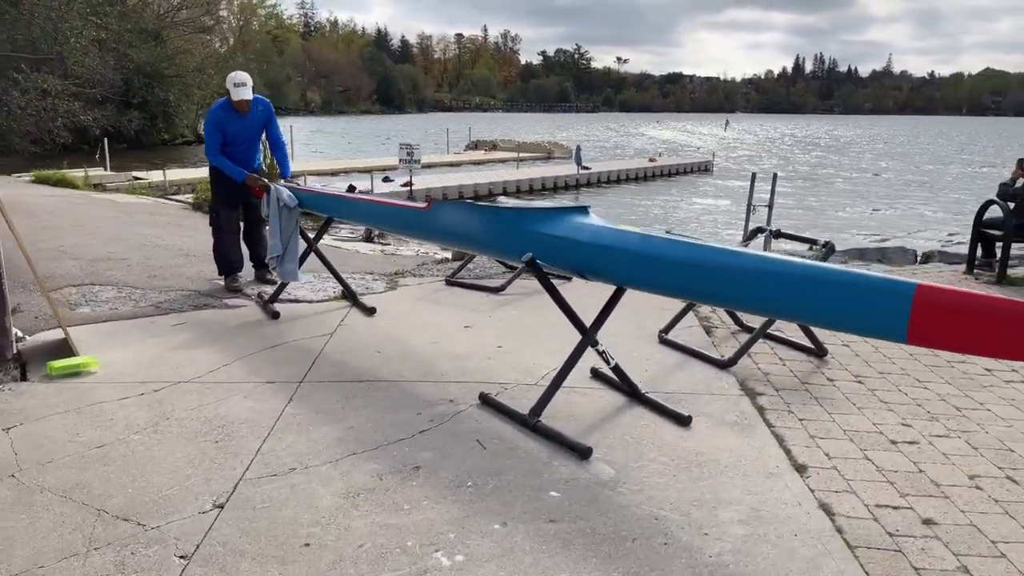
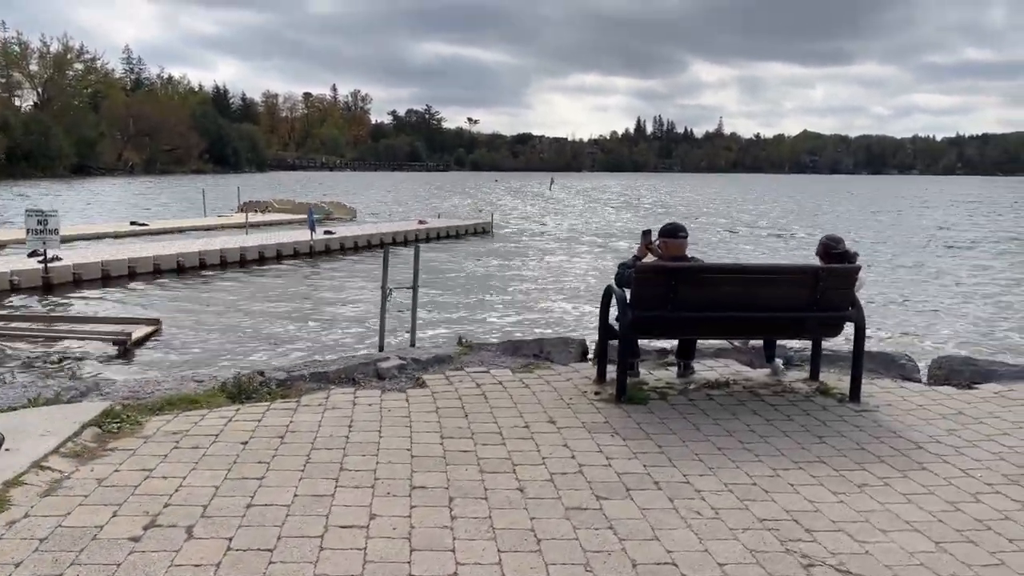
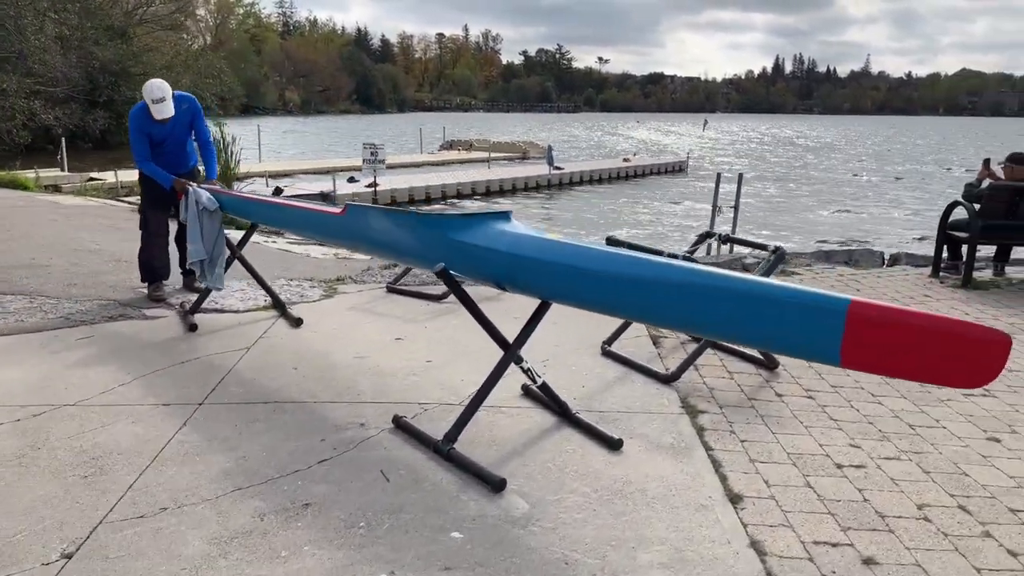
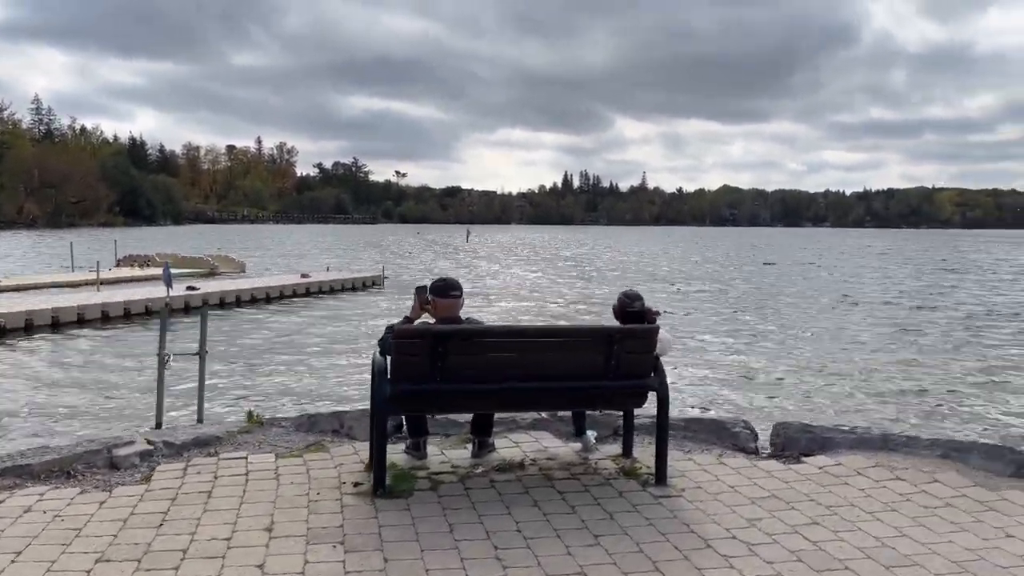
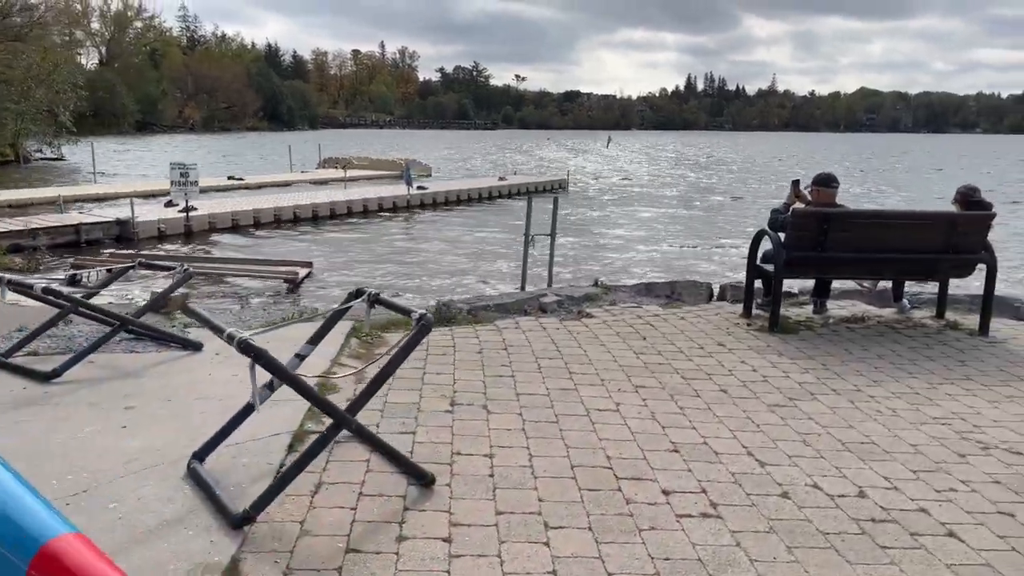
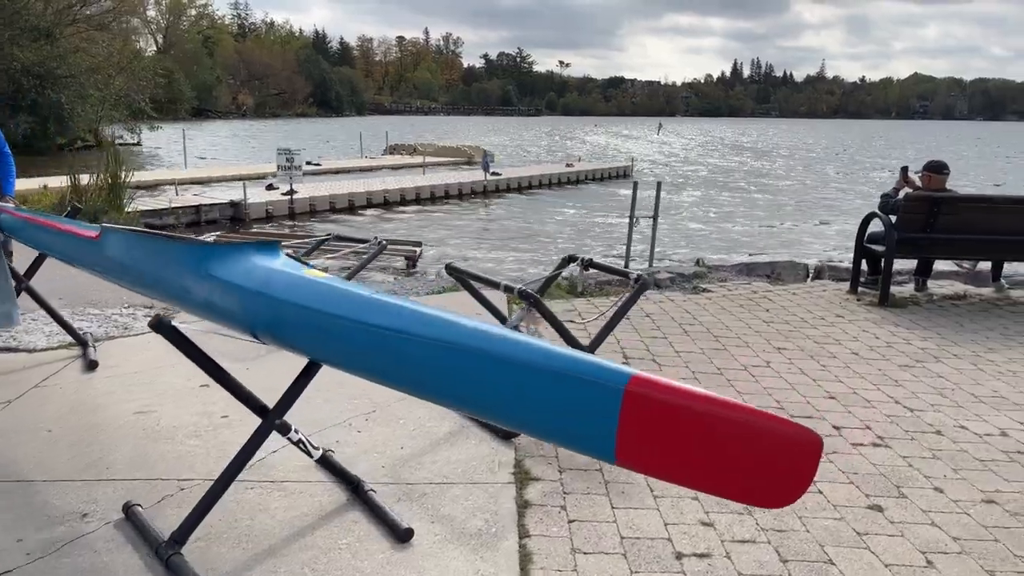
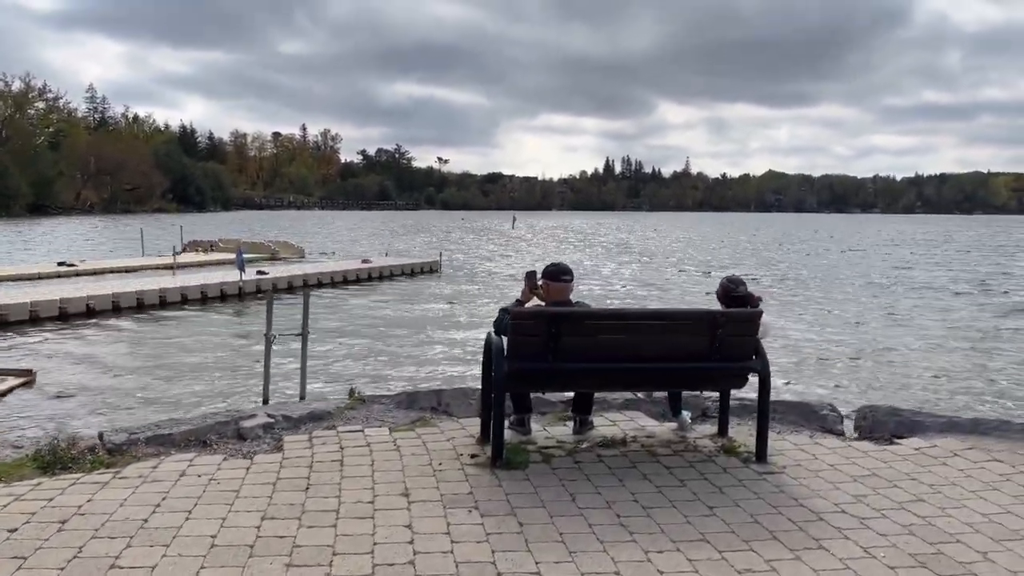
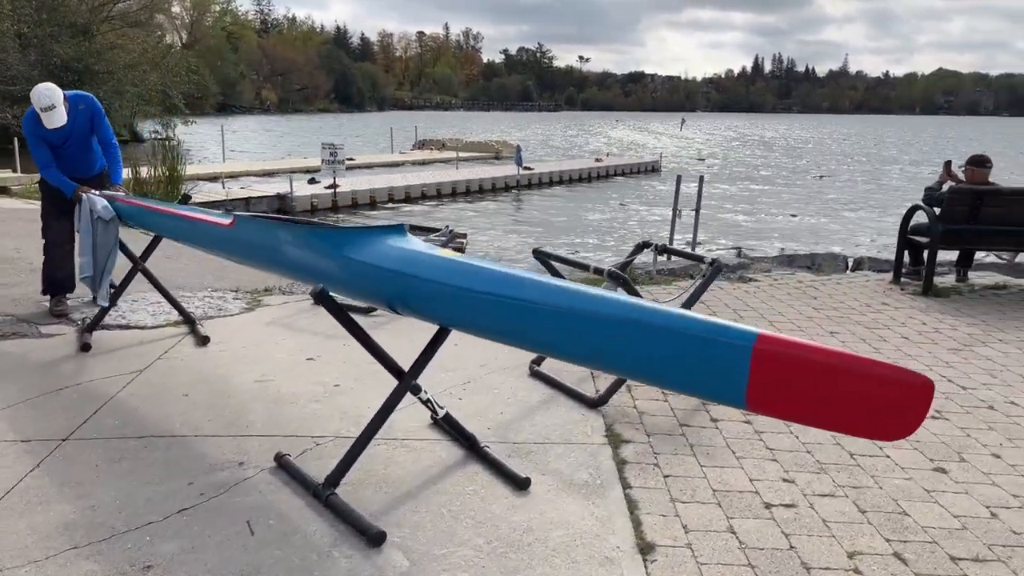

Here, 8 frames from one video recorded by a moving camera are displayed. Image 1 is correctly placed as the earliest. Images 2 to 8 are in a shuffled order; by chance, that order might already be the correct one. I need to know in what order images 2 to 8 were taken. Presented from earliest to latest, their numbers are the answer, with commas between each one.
3, 8, 6, 5, 2, 7, 4
